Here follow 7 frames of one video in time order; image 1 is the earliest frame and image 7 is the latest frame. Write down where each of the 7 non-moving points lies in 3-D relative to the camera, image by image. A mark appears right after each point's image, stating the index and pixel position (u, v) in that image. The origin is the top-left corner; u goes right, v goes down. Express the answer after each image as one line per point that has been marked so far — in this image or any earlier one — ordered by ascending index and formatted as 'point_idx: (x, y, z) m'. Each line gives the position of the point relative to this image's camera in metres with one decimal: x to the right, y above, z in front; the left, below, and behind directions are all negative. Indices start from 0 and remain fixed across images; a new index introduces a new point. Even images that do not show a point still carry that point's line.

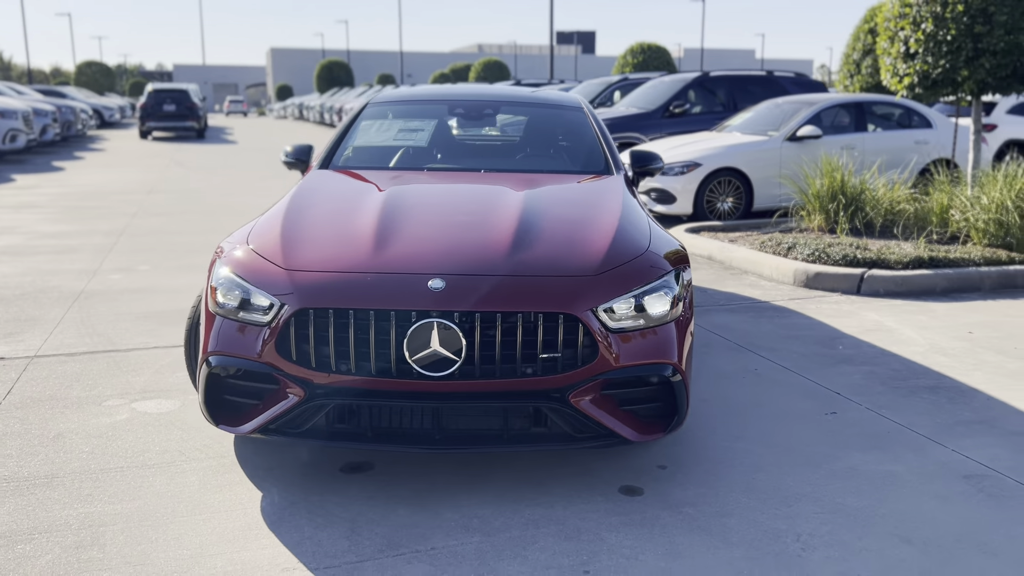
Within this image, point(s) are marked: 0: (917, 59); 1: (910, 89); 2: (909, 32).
0: (+3.9, +2.2, +8.4) m
1: (+3.9, +1.9, +8.6) m
2: (+3.8, +2.4, +8.4) m
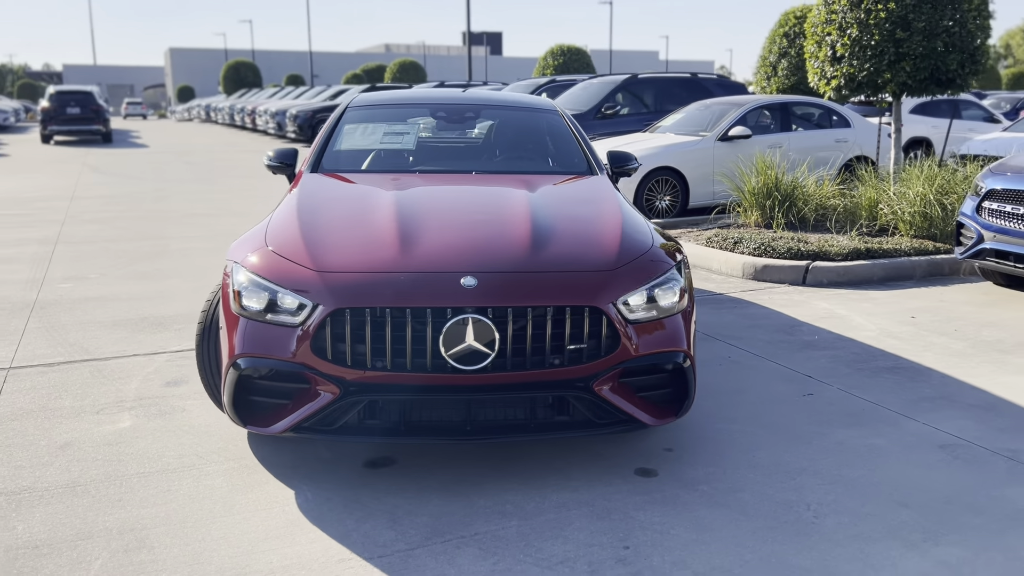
0: (+3.3, +2.3, +8.9) m
1: (+3.4, +2.0, +9.1) m
2: (+3.3, +2.5, +8.9) m
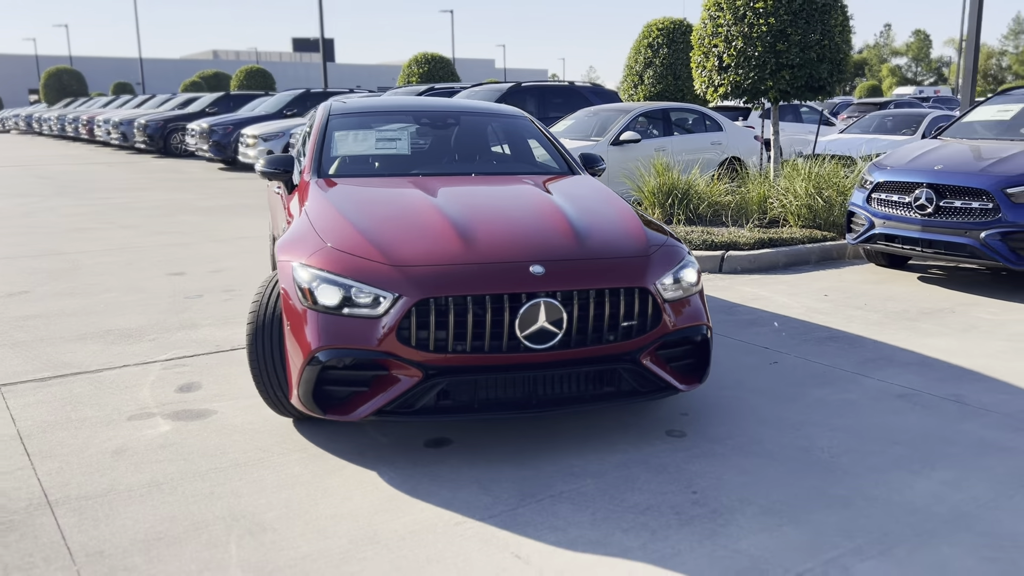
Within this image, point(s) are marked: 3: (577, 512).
0: (+2.4, +2.4, +9.8) m
1: (+2.4, +2.2, +10.0) m
2: (+2.3, +2.6, +9.8) m
3: (+0.2, -0.8, +3.3) m
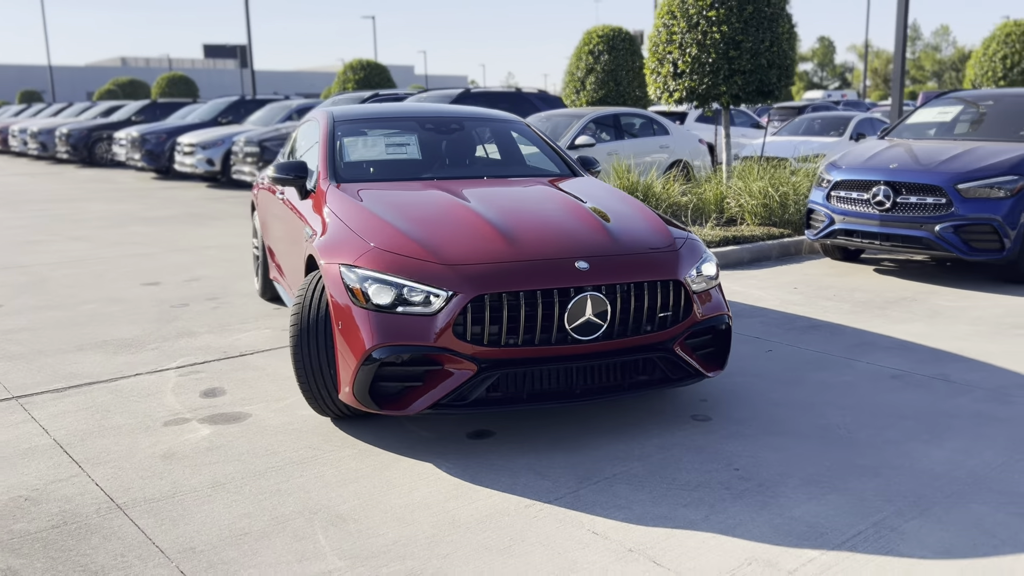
0: (+2.0, +2.4, +10.2) m
1: (+2.0, +2.2, +10.4) m
2: (+1.9, +2.7, +10.2) m
3: (+0.5, -0.8, +3.5) m
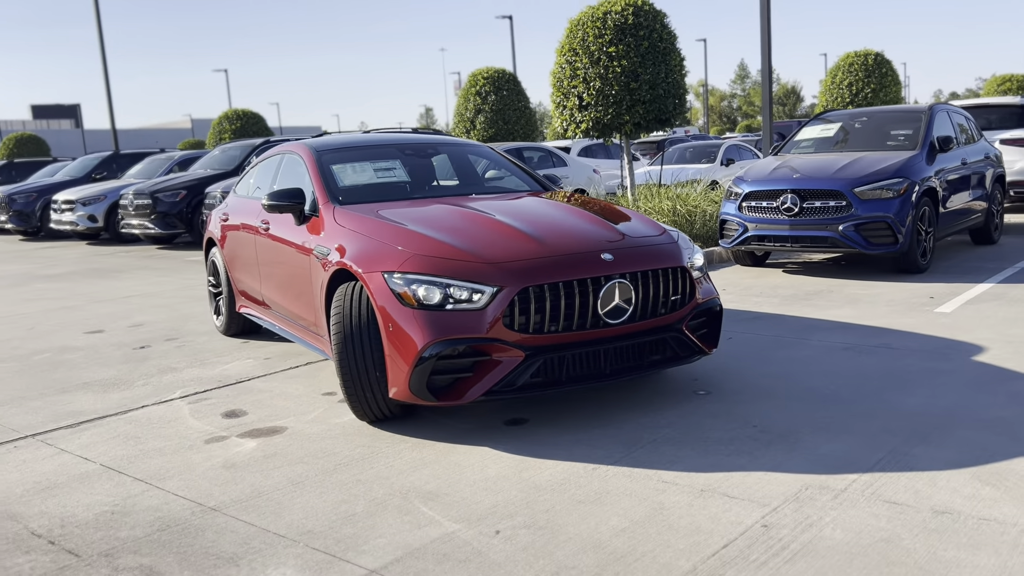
0: (+1.0, +2.2, +10.9) m
1: (+0.9, +2.0, +11.1) m
2: (+0.8, +2.5, +10.9) m
3: (+0.7, -0.7, +3.9) m
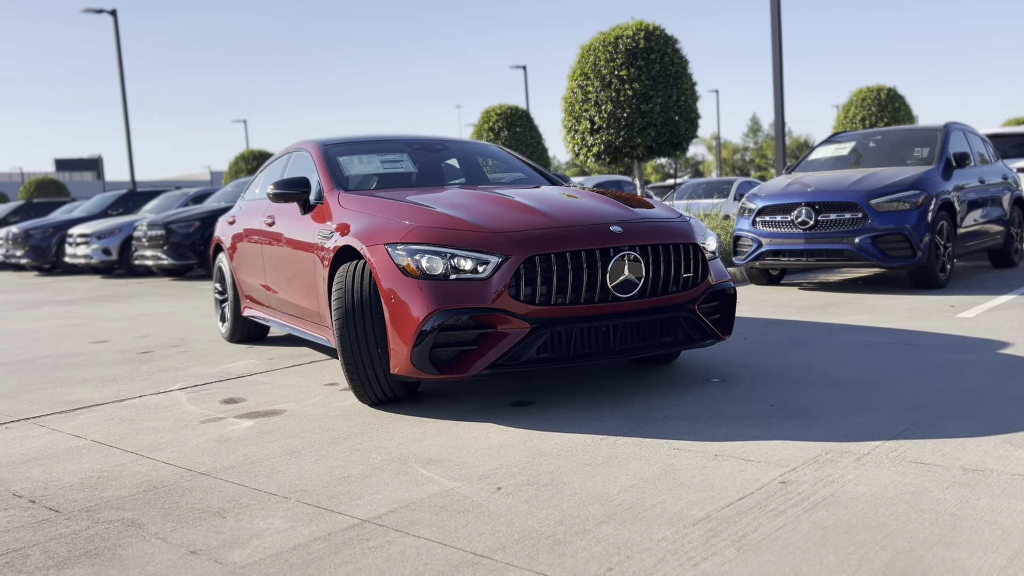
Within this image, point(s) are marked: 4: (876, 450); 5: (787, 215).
0: (+1.1, +1.9, +10.9) m
1: (+1.1, +1.7, +11.1) m
2: (+1.0, +2.2, +10.9) m
3: (+0.8, -0.6, +3.7) m
4: (+1.3, -0.6, +3.2) m
5: (+2.6, +0.7, +8.4) m
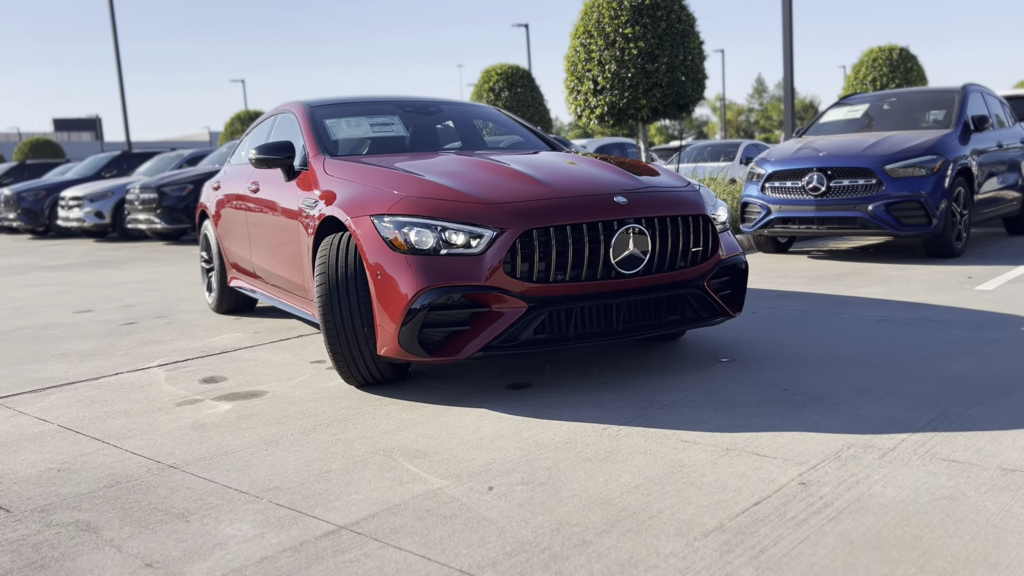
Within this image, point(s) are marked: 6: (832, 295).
0: (+1.1, +2.3, +10.5) m
1: (+1.1, +2.1, +10.7) m
2: (+1.0, +2.6, +10.5) m
3: (+0.7, -0.5, +3.5) m
4: (+1.3, -0.5, +2.9) m
5: (+2.6, +1.0, +8.0) m
6: (+2.2, 0.0, +6.2) m
